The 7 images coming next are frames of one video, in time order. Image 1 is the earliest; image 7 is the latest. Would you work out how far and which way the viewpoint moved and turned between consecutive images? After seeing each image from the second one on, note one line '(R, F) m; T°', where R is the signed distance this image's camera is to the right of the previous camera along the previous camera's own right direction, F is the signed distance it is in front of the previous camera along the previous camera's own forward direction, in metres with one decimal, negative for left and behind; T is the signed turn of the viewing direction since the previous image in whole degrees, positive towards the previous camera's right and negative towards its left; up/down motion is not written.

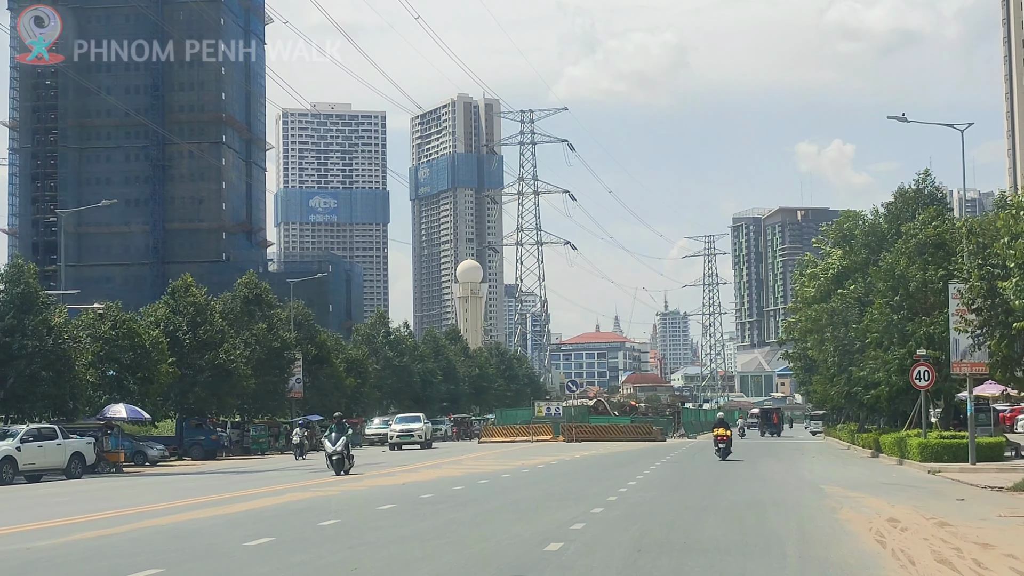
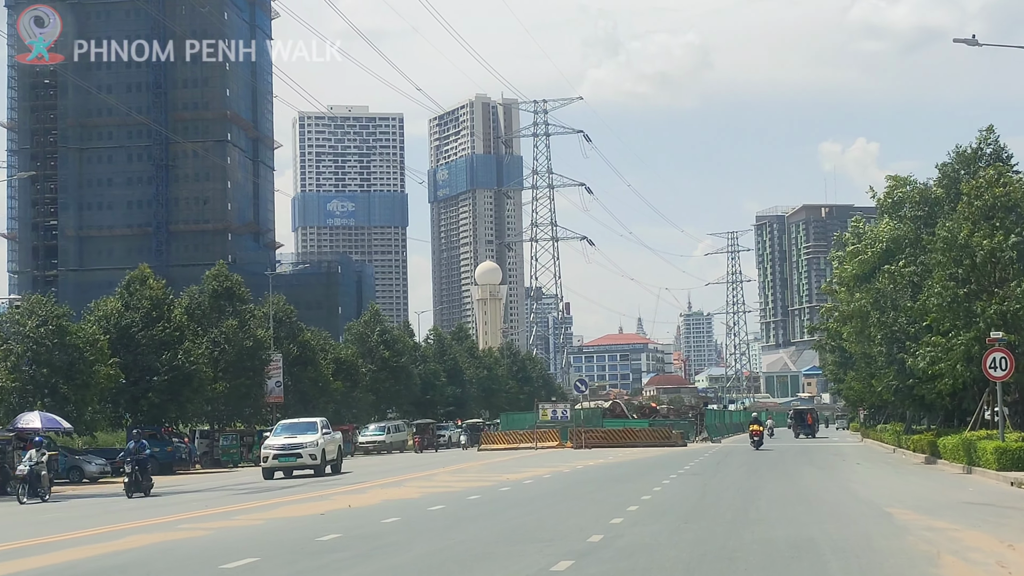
(+1.2, +7.0) m; -1°
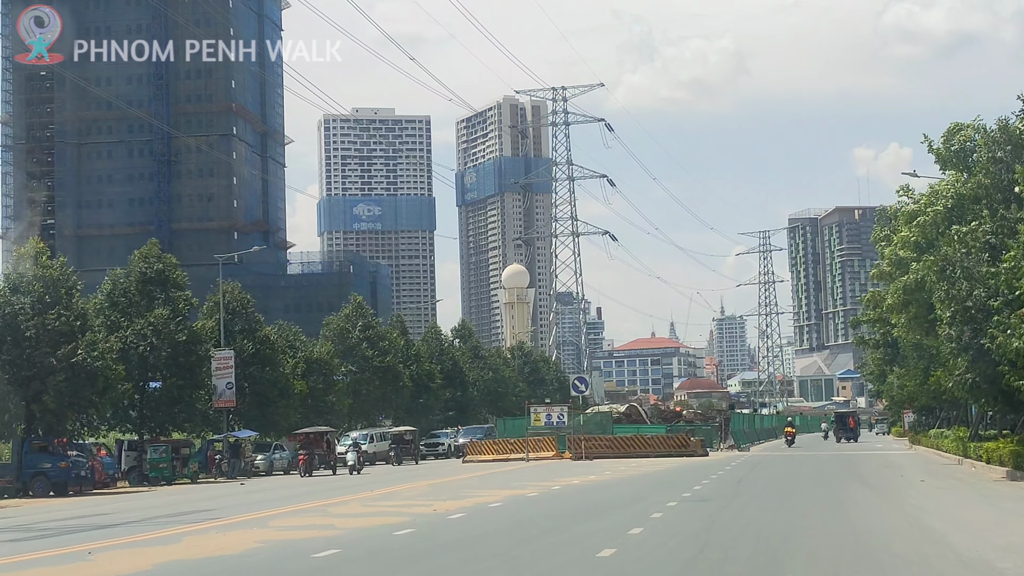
(+2.1, +9.4) m; -2°
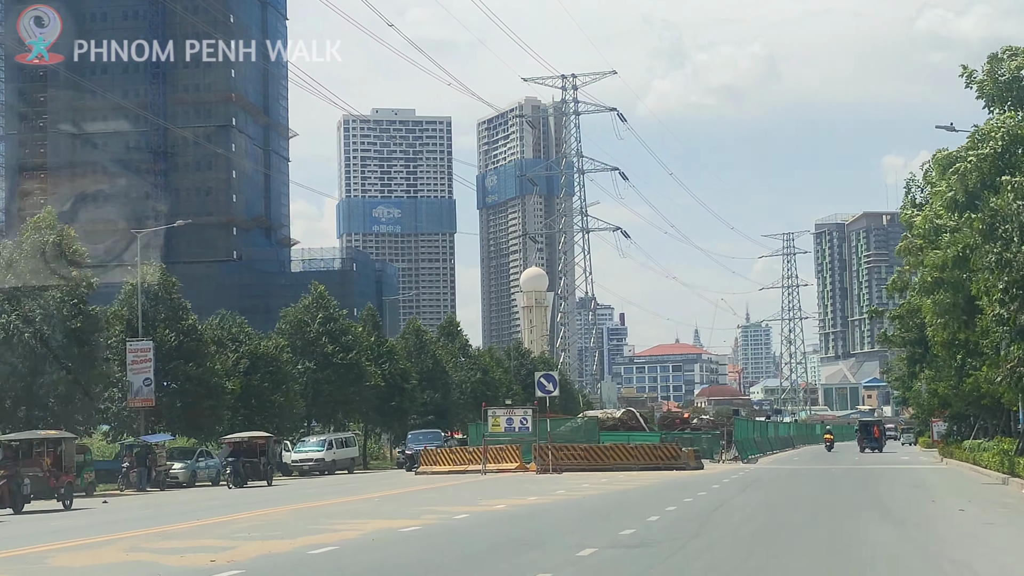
(+2.6, +7.8) m; -1°
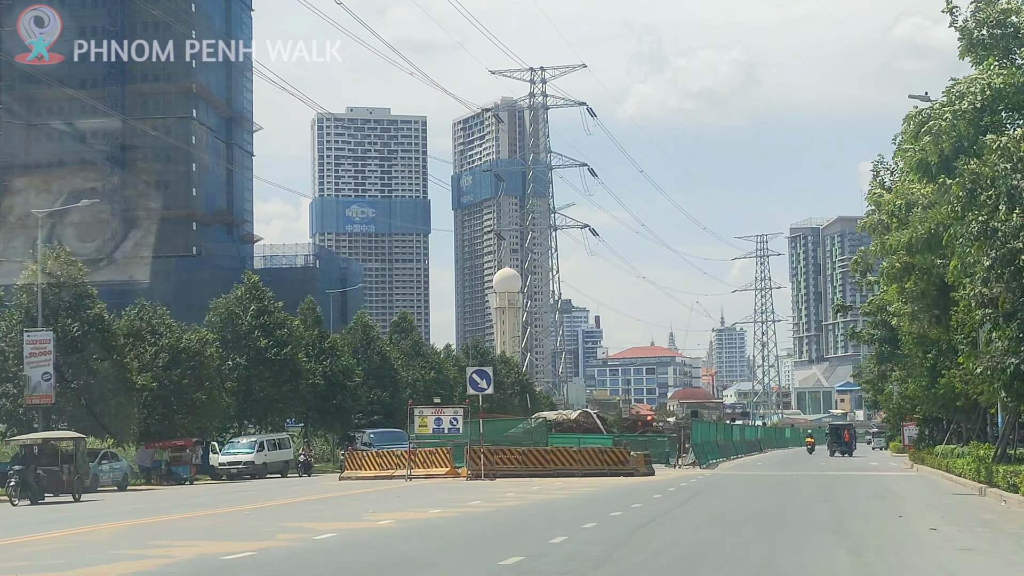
(+1.6, +3.9) m; +1°
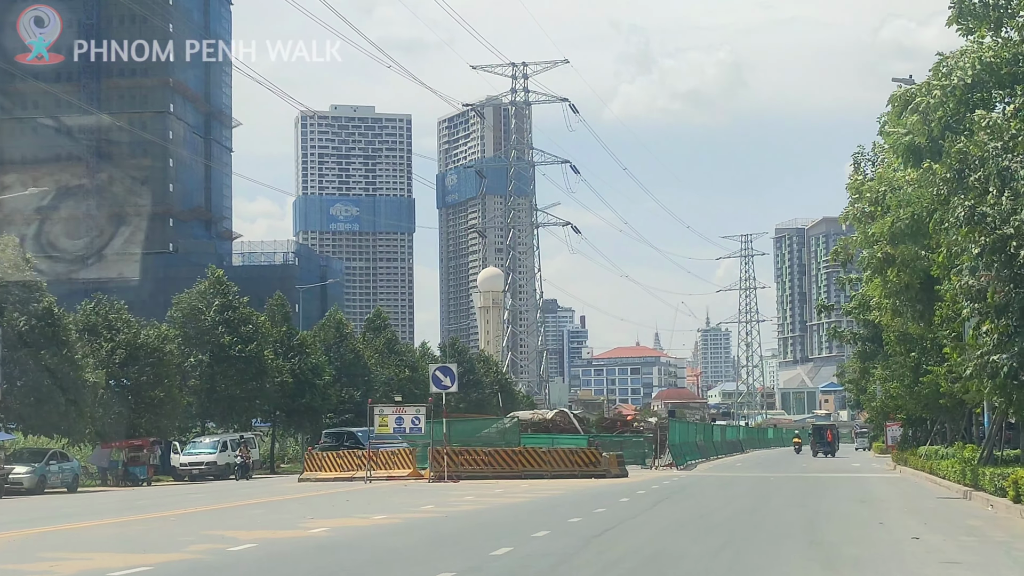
(+0.7, +1.7) m; +1°
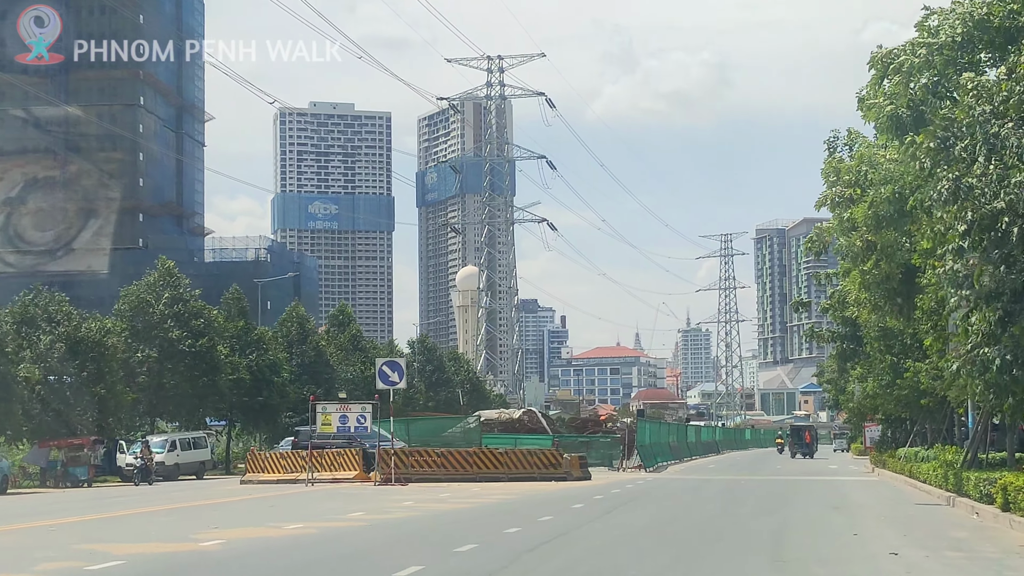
(+0.8, +2.3) m; +1°
